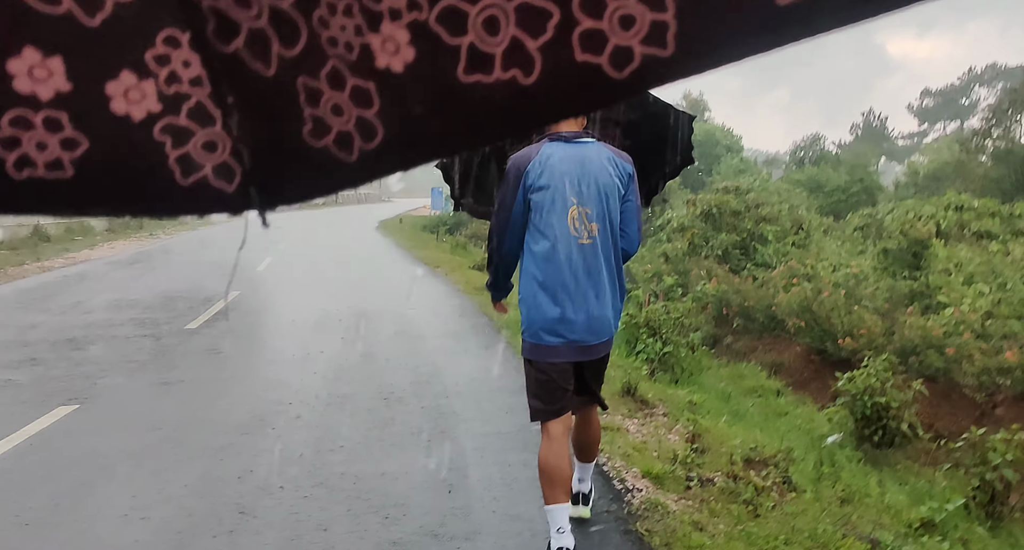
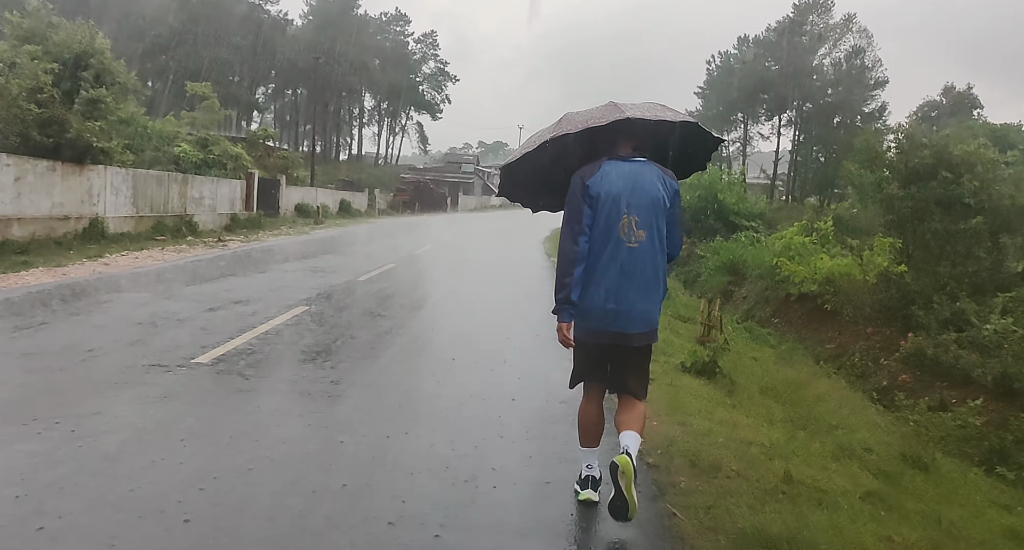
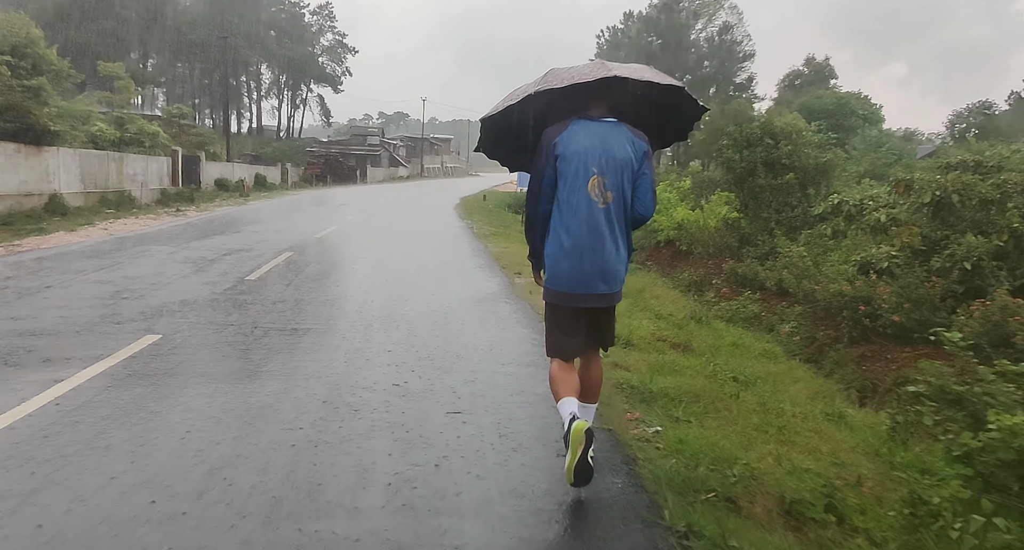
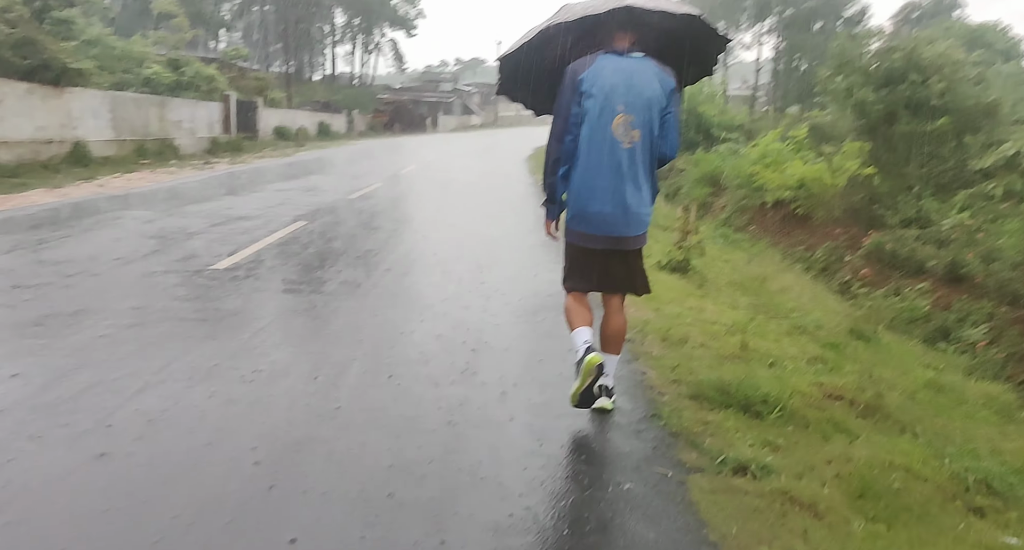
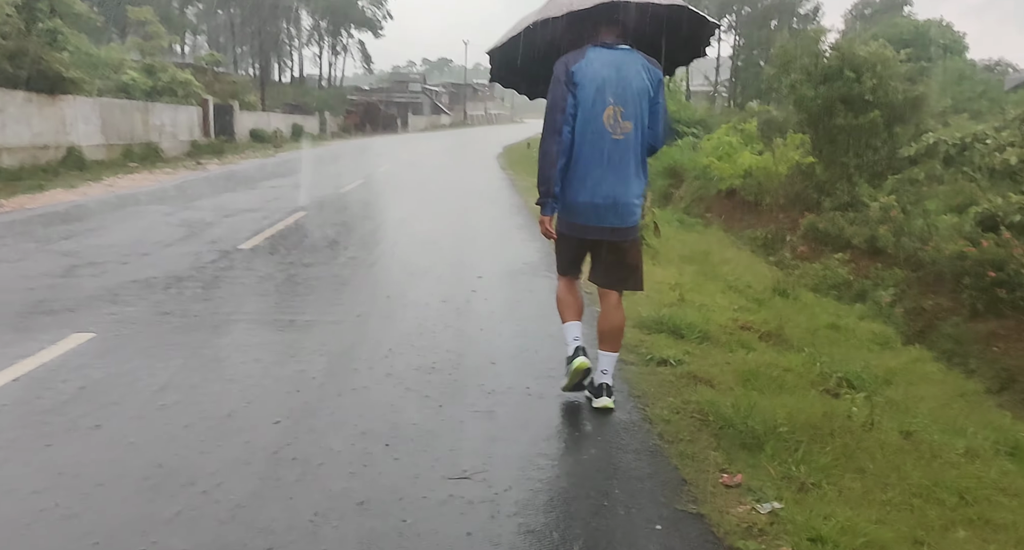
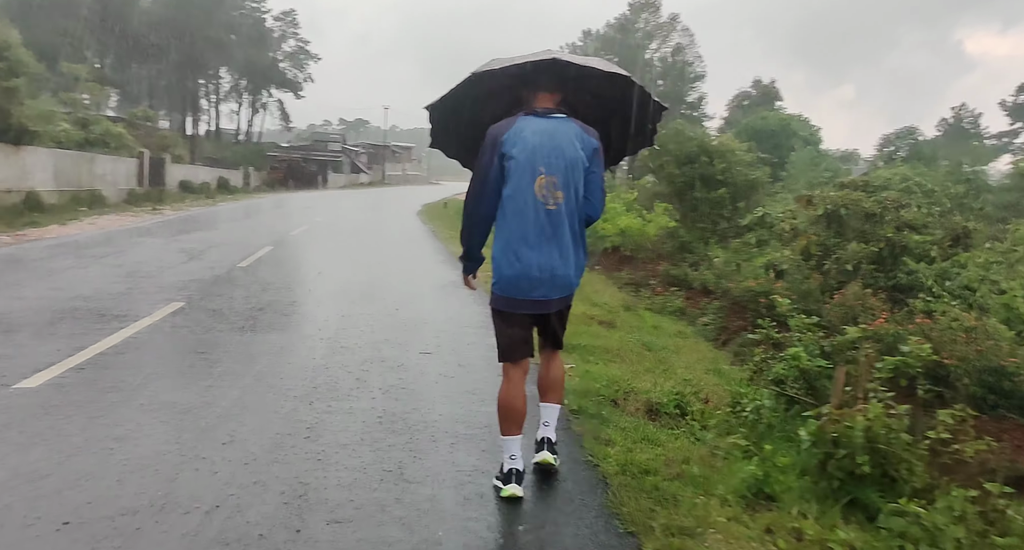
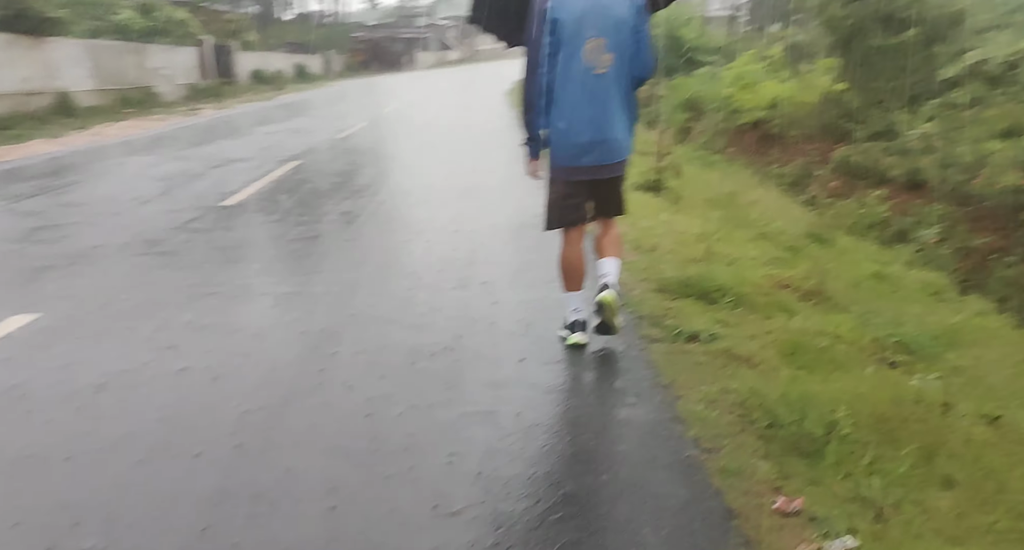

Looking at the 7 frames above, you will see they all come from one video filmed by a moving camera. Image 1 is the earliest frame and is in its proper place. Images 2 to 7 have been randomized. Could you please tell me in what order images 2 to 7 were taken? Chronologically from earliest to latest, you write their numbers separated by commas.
6, 3, 5, 7, 4, 2
